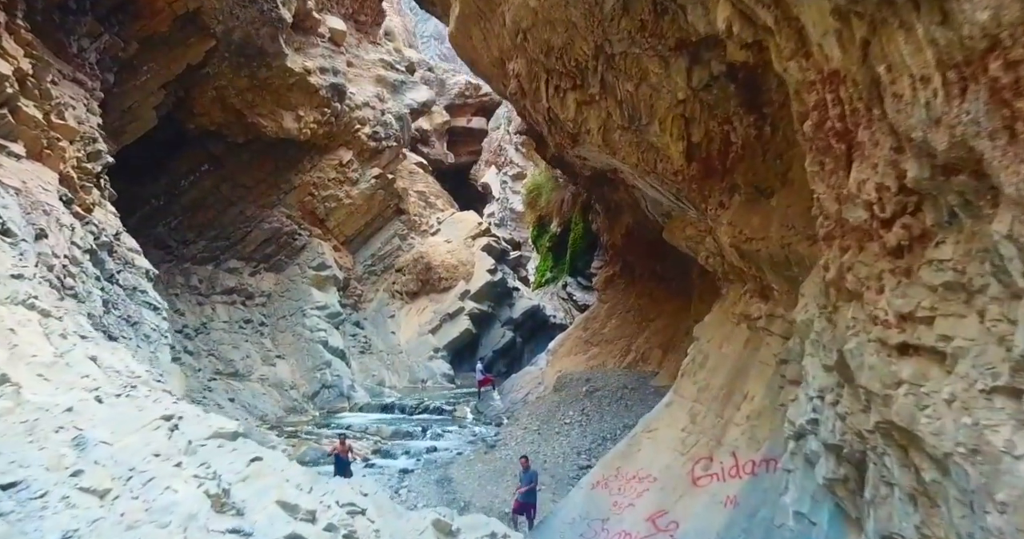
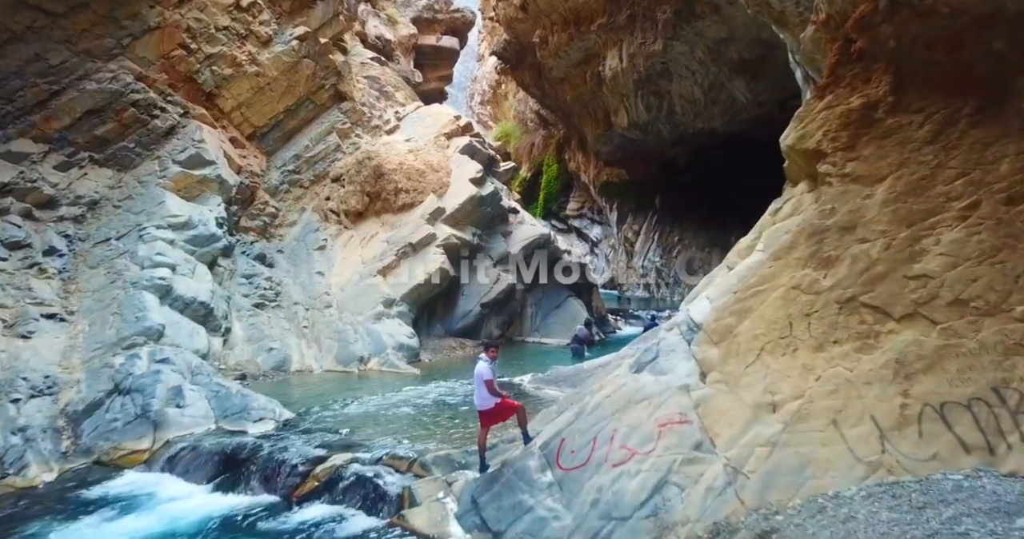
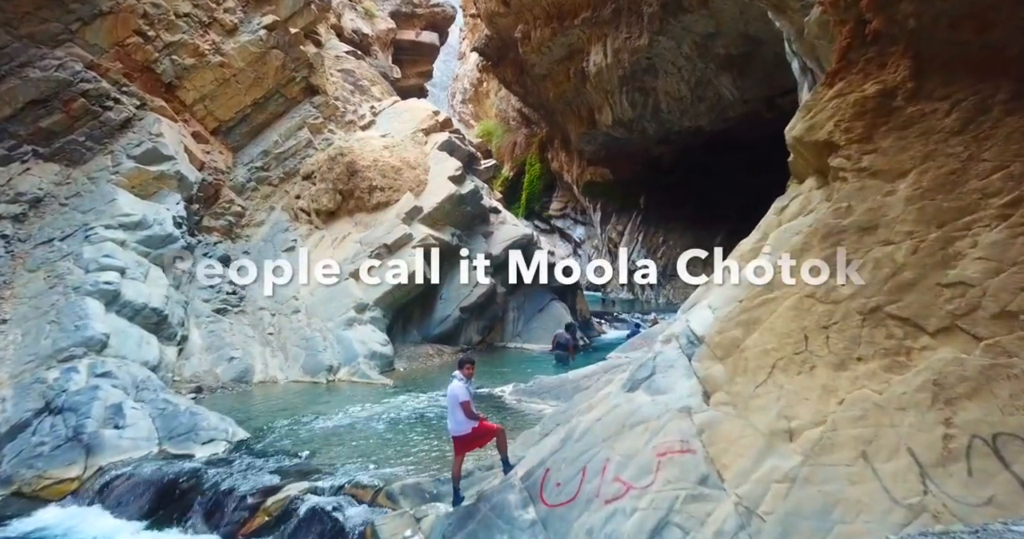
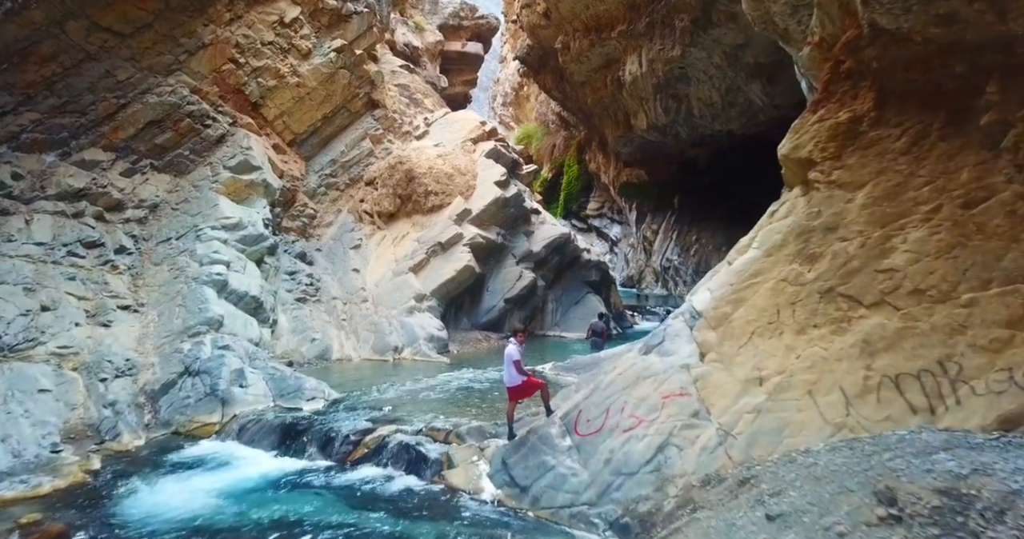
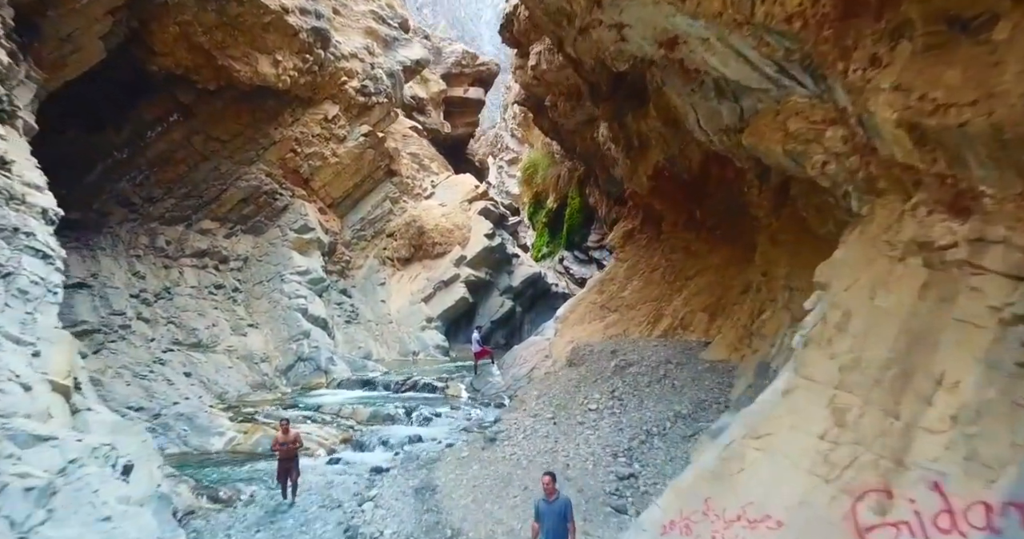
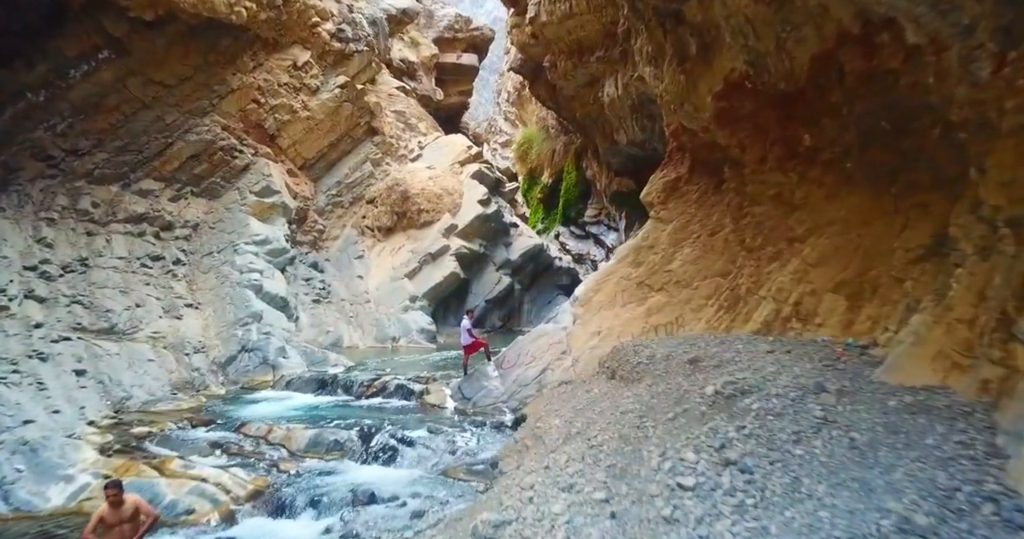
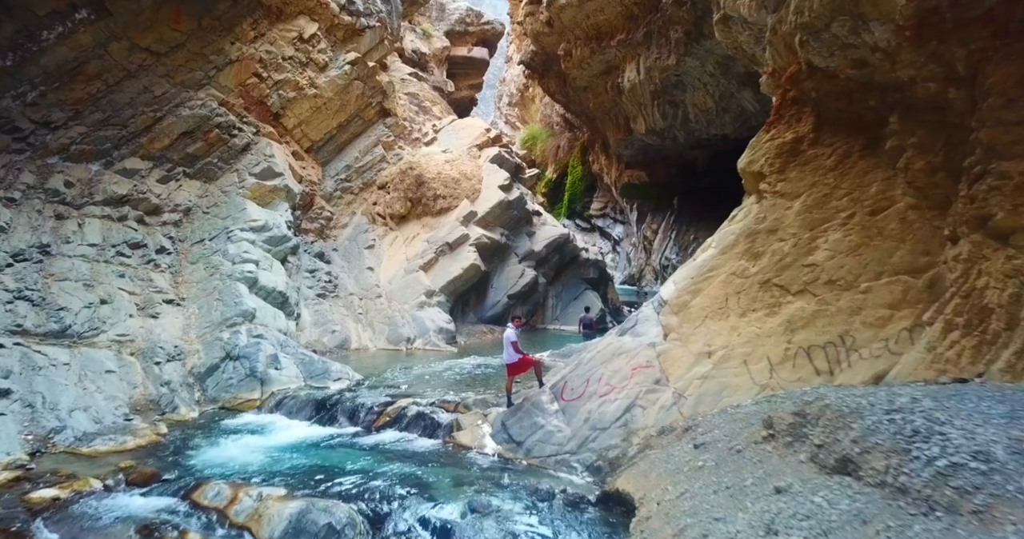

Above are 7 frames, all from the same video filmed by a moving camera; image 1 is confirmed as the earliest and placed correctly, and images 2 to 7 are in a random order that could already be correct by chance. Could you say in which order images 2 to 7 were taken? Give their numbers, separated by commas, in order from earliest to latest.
5, 6, 7, 4, 2, 3
